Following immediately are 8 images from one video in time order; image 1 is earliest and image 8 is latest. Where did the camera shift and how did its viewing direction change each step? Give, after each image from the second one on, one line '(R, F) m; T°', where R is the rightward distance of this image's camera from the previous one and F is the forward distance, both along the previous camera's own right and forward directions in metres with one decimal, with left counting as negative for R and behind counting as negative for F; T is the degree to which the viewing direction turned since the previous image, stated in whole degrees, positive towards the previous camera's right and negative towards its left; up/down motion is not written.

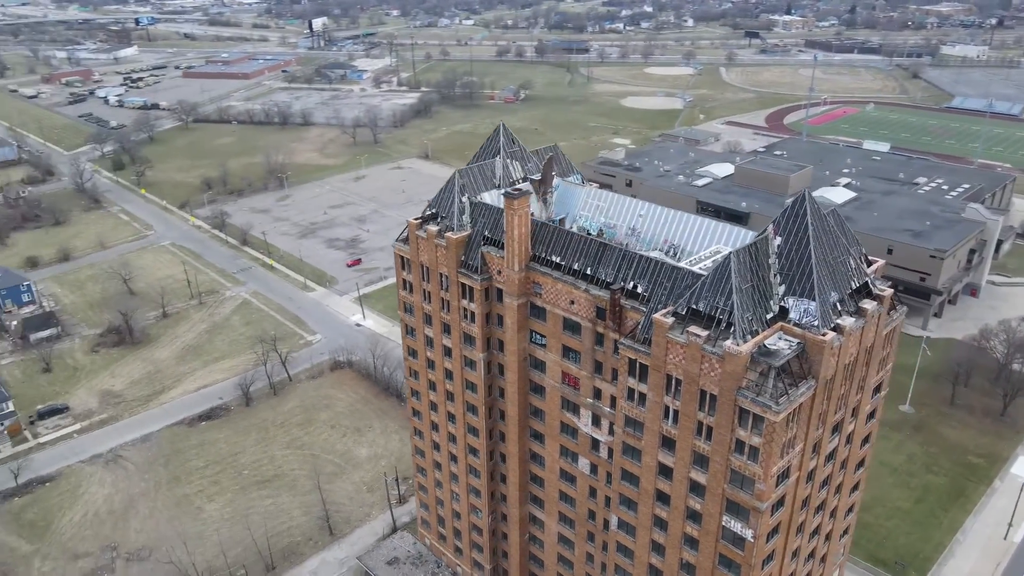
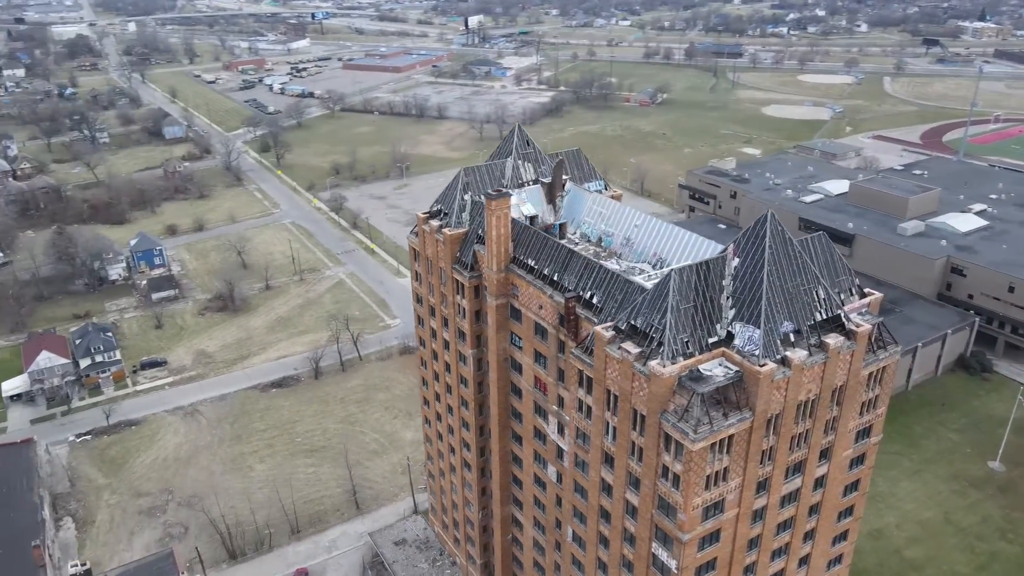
(+8.3, +0.6) m; -11°
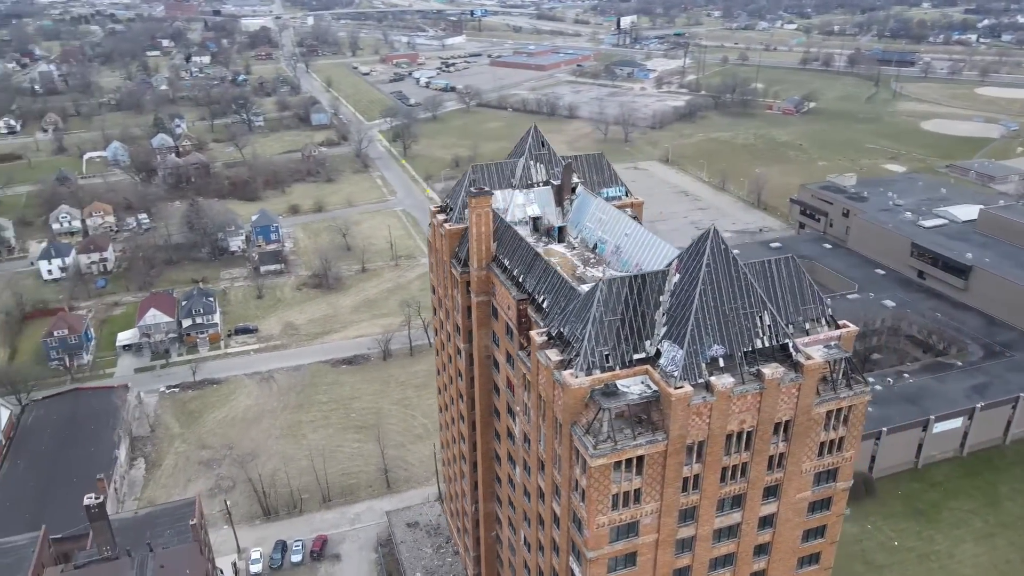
(+8.2, +0.6) m; -11°
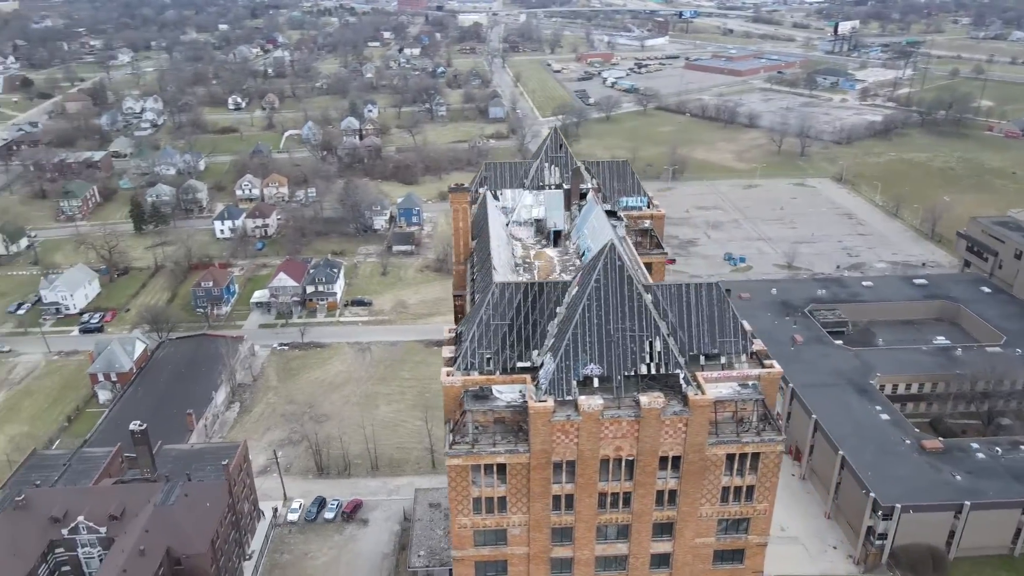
(+10.9, +1.2) m; -15°
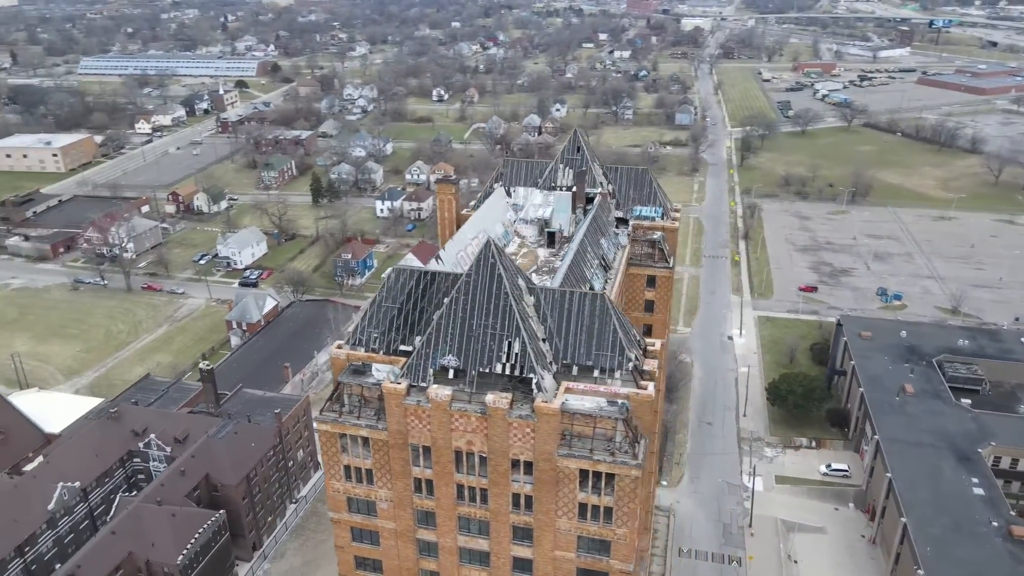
(+11.7, +1.0) m; -16°
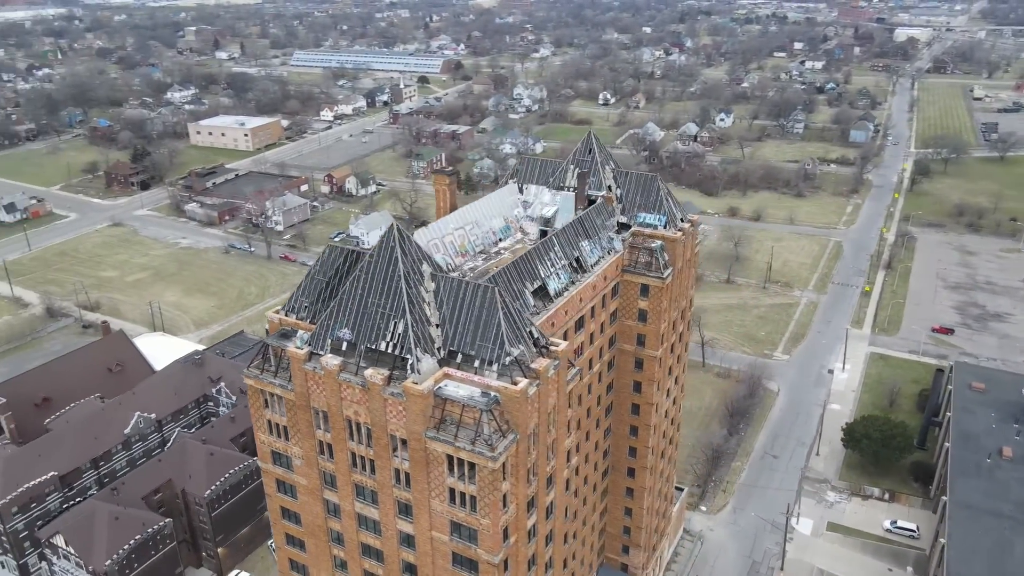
(+10.3, +0.5) m; -13°
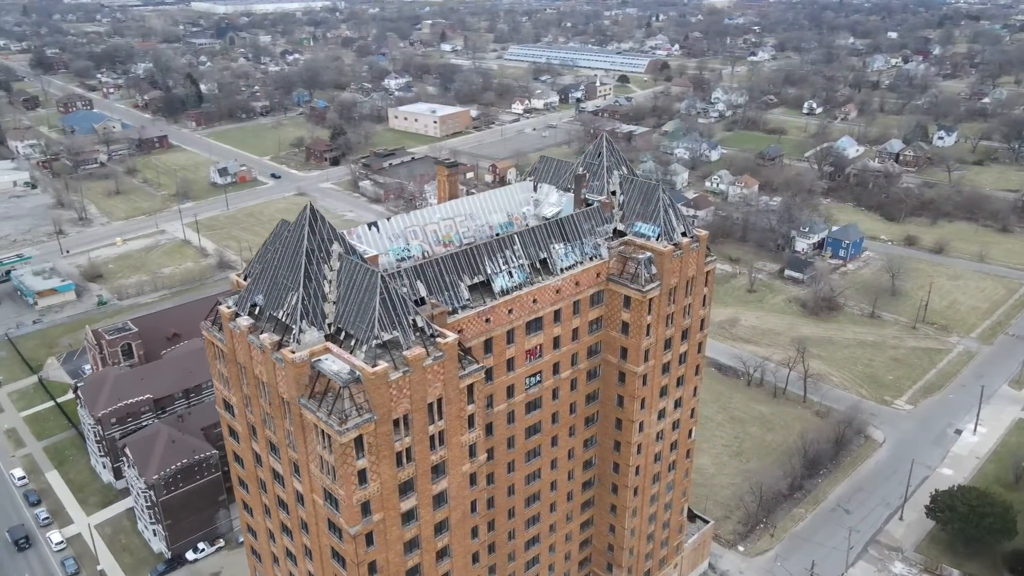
(+12.0, +1.3) m; -16°
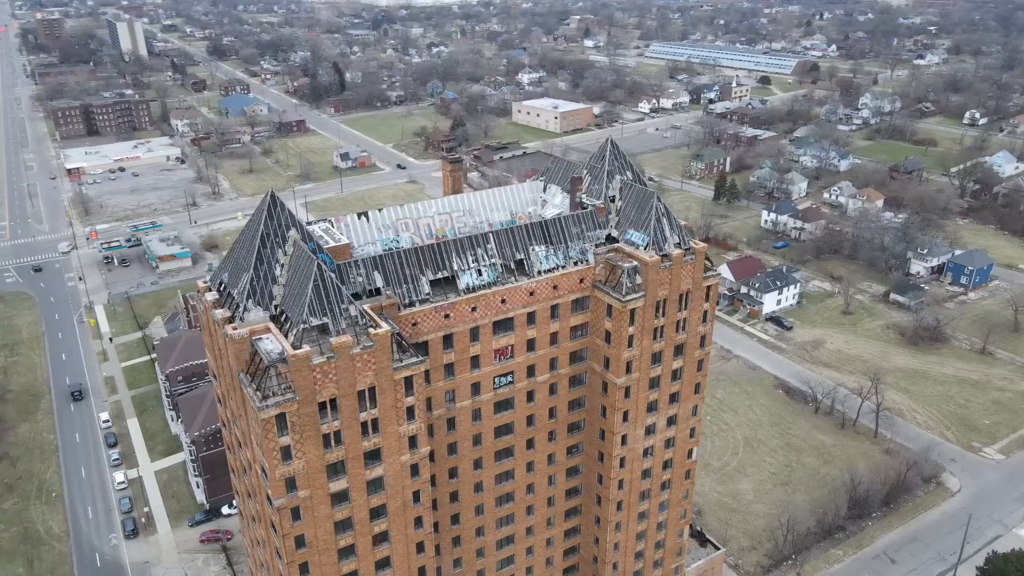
(+8.0, +0.8) m; -11°
